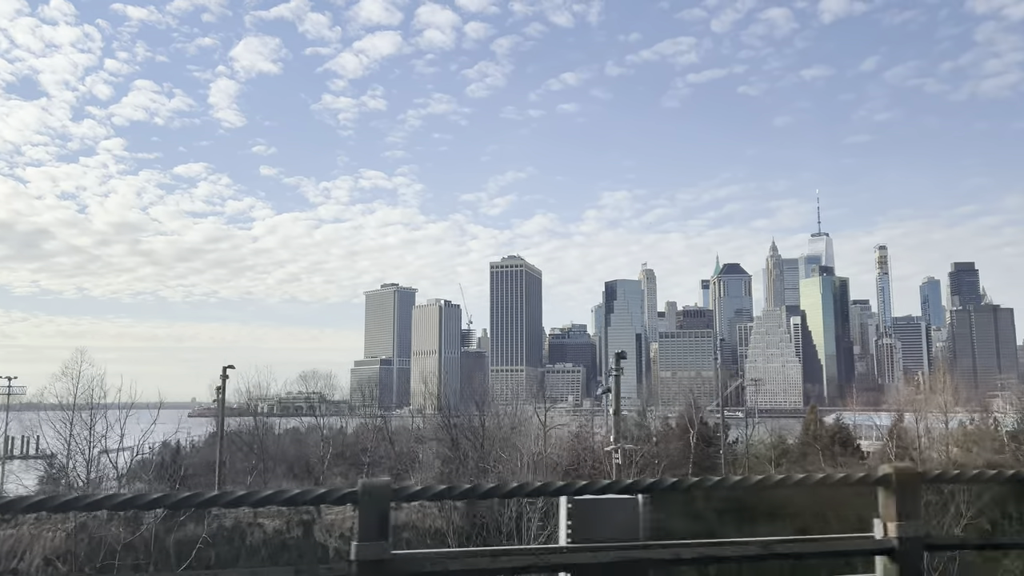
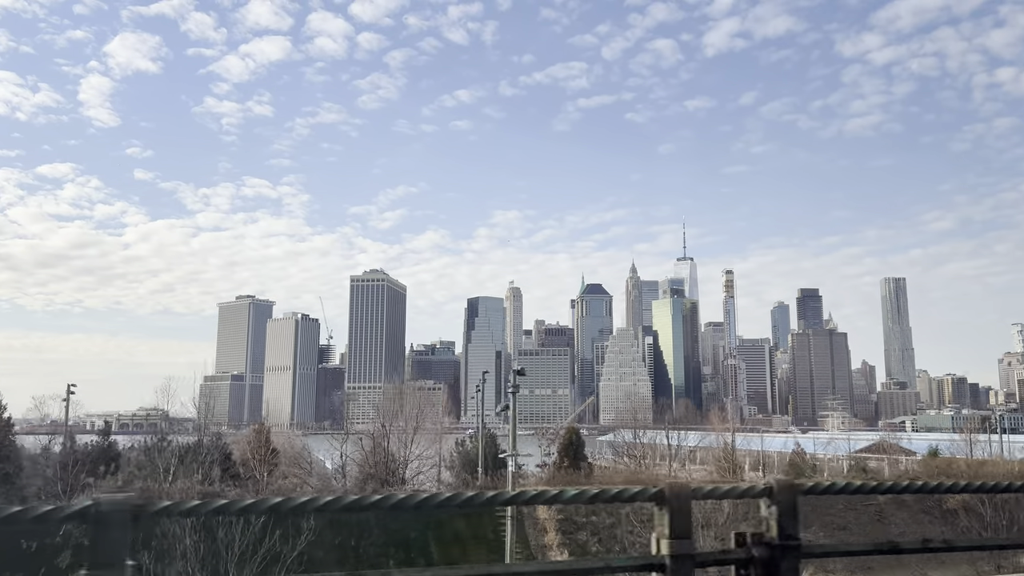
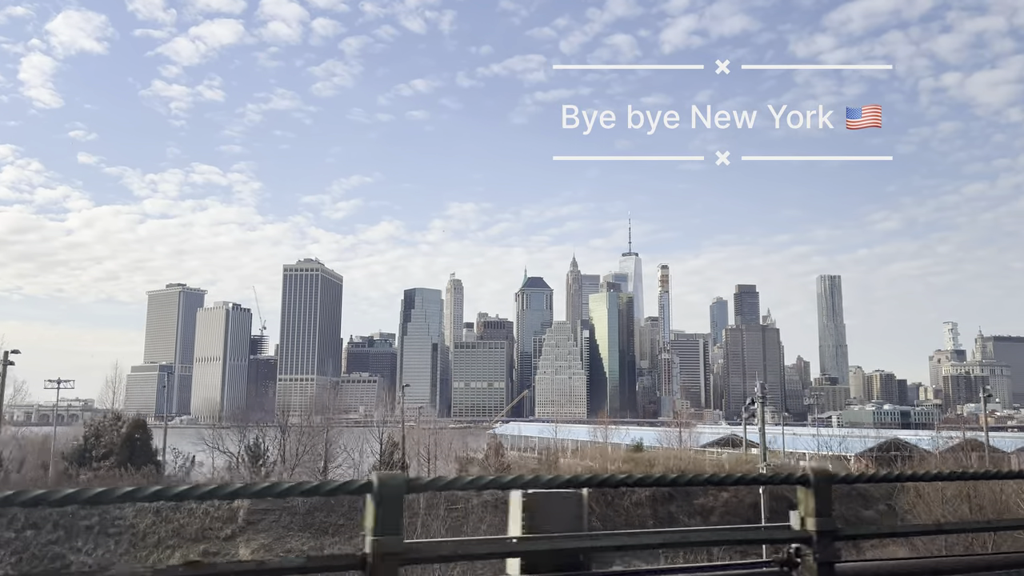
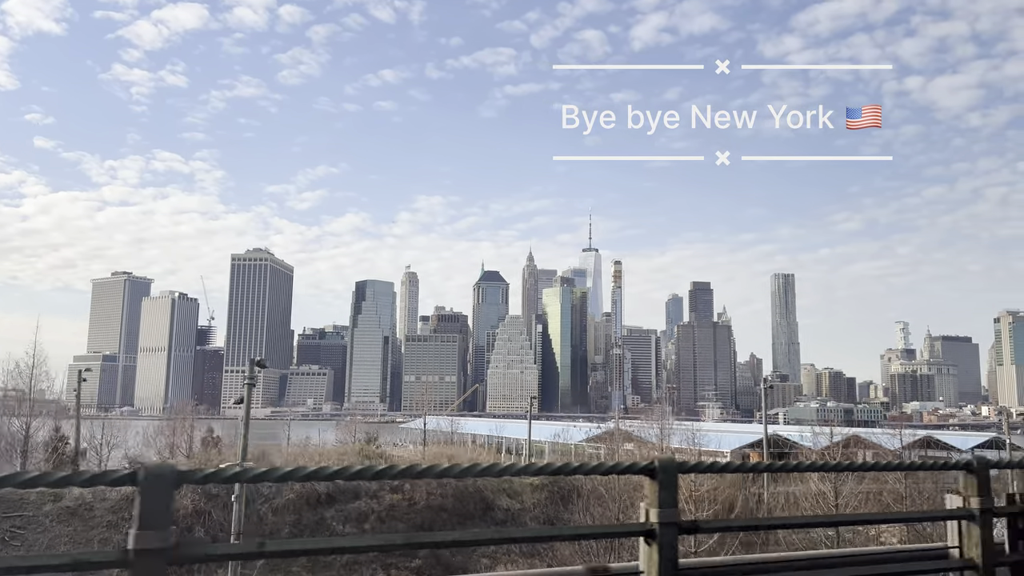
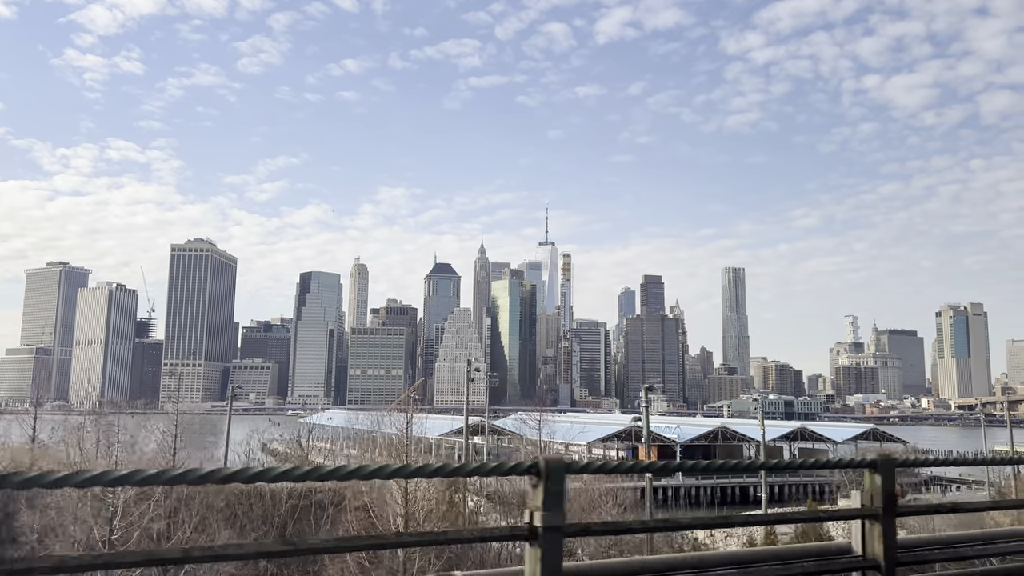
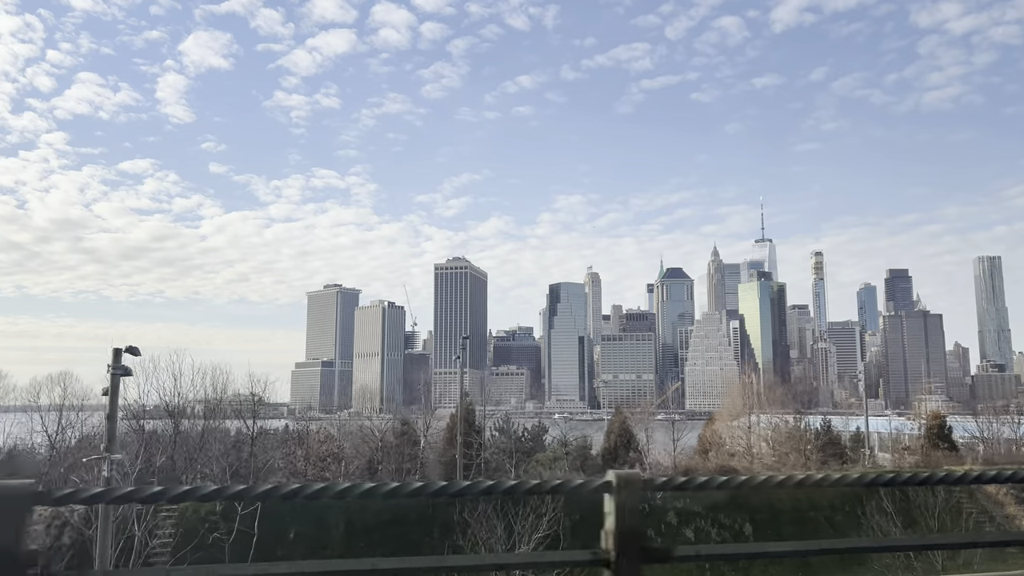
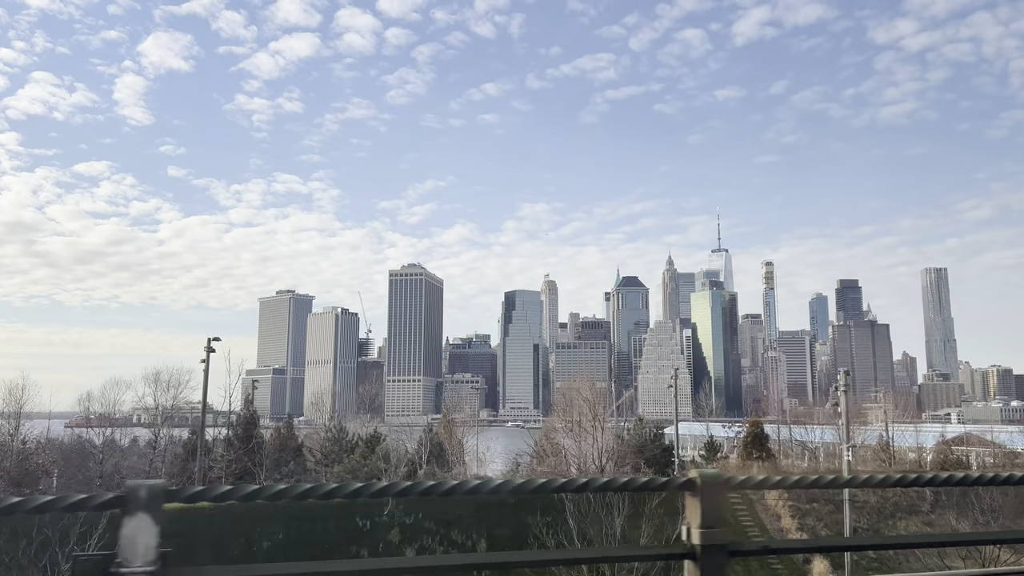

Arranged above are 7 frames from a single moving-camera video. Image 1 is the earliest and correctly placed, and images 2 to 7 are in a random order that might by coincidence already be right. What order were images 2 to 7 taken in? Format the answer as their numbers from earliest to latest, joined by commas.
6, 7, 2, 3, 4, 5
